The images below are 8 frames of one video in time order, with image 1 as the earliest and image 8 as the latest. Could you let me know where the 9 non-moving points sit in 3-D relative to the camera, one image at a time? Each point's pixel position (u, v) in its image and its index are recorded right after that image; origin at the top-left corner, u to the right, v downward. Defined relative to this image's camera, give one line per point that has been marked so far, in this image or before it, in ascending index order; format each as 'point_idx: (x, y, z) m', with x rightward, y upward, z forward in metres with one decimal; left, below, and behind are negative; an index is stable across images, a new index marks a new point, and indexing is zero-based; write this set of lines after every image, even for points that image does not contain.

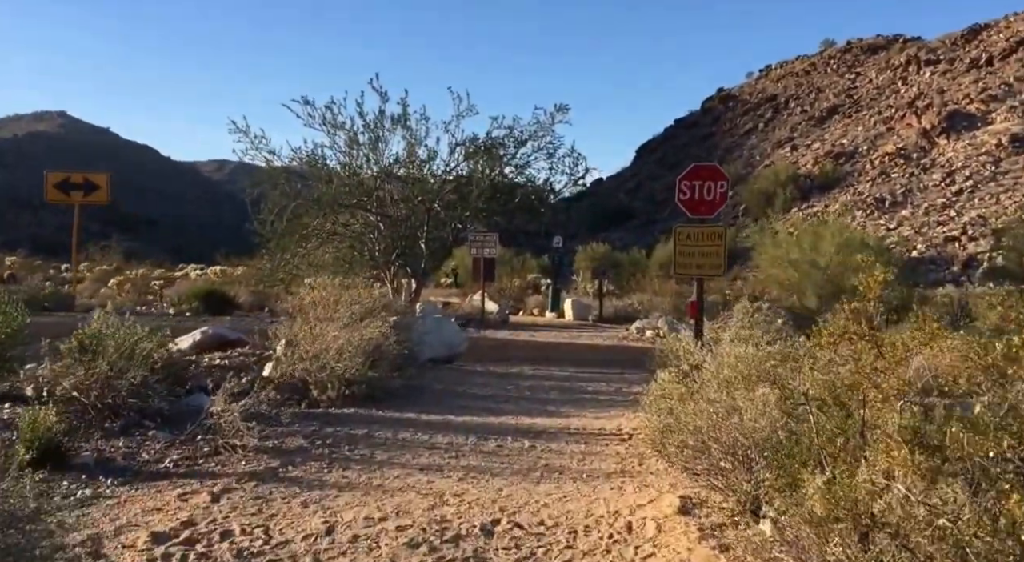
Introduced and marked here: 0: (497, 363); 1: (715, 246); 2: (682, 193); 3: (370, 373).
0: (-0.3, -1.2, +13.3) m
1: (+2.1, +0.4, +10.6) m
2: (+1.8, +0.9, +10.8) m
3: (-1.2, -0.8, +8.7) m
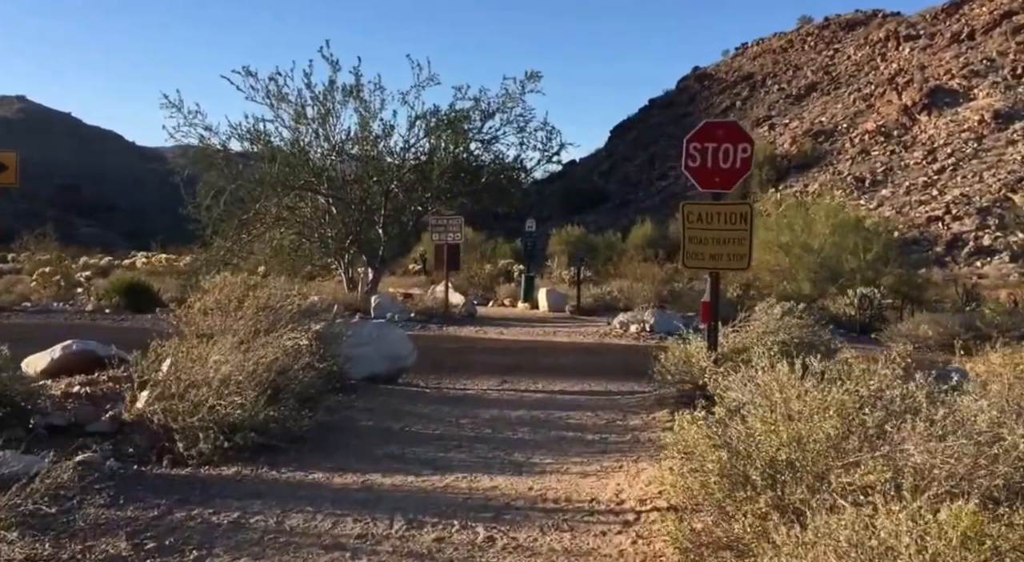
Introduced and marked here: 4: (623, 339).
0: (-0.7, -1.1, +10.9) m
1: (+1.8, +0.4, +8.2) m
2: (+1.4, +1.0, +8.3) m
3: (-1.5, -0.8, +6.2) m
4: (+2.1, -1.1, +19.2) m
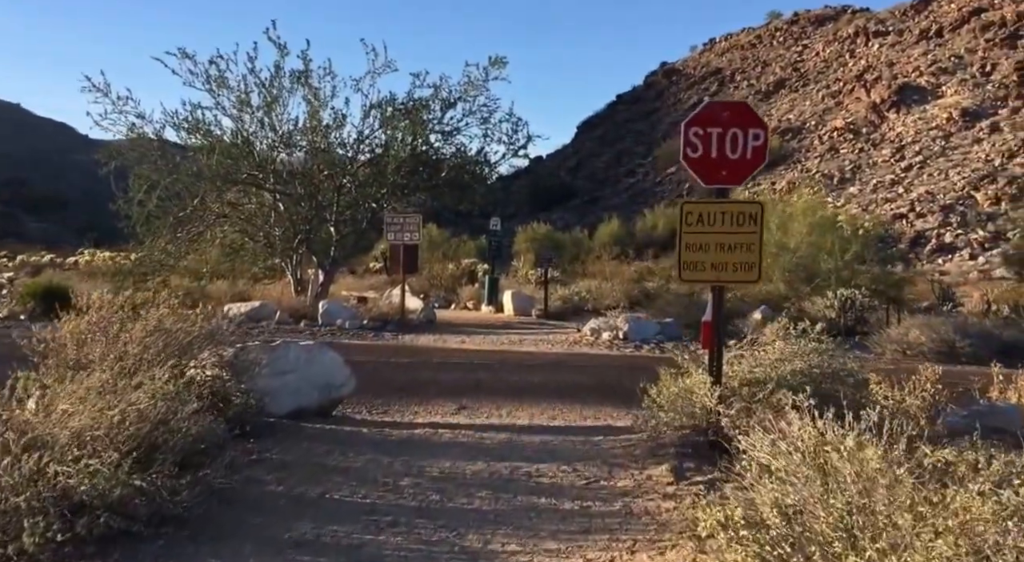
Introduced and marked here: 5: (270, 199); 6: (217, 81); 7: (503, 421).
0: (-1.1, -1.2, +9.2) m
1: (+1.5, +0.3, +6.6) m
2: (+1.2, +0.9, +6.7) m
3: (-1.7, -0.9, +4.6) m
4: (+1.4, -1.1, +17.6) m
5: (-4.9, +1.6, +20.4) m
6: (-5.6, +3.8, +19.0) m
7: (-0.1, -1.2, +8.8) m
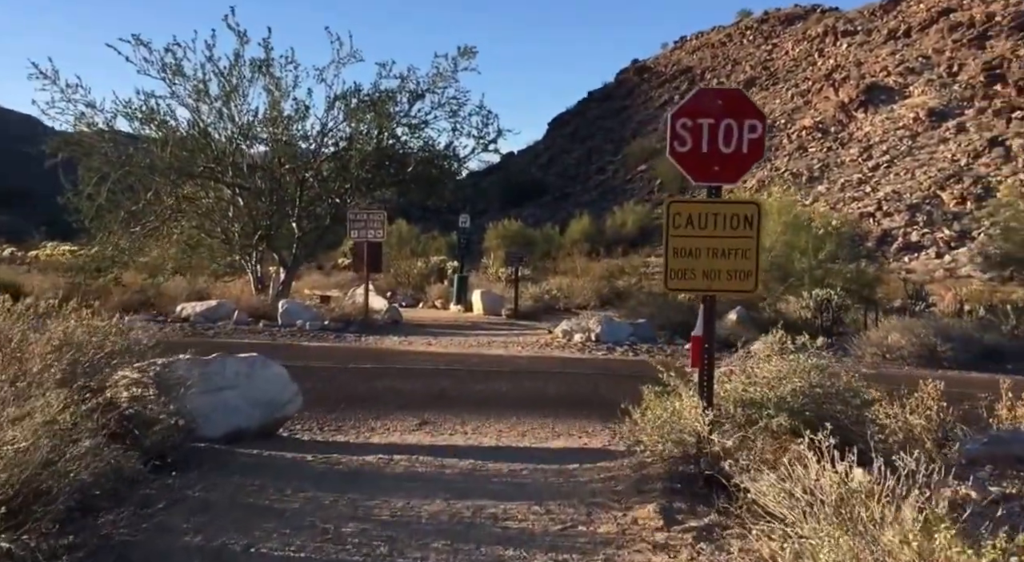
0: (-1.4, -1.2, +8.4) m
1: (+1.3, +0.3, +5.9) m
2: (+1.0, +0.8, +6.0) m
3: (-1.8, -1.0, +3.7) m
4: (+0.9, -1.2, +16.9) m
5: (-5.5, +1.7, +19.4) m
6: (-6.1, +3.8, +18.0) m
7: (-0.4, -1.3, +8.0) m
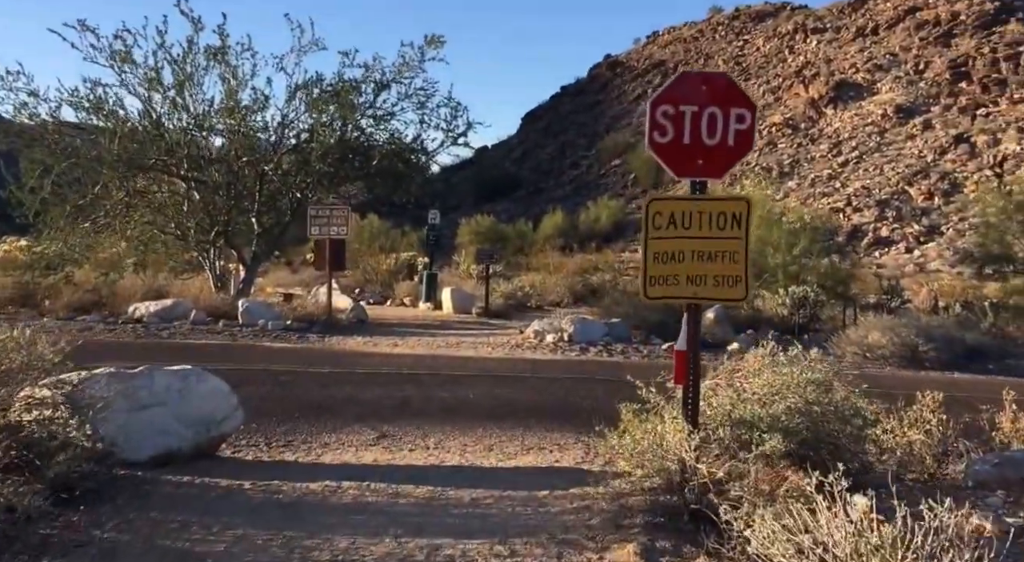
0: (-1.6, -1.2, +7.7) m
1: (+1.1, +0.2, +5.3) m
2: (+0.8, +0.8, +5.3) m
3: (-2.0, -1.0, +3.0) m
4: (+0.4, -1.1, +16.2) m
5: (-6.0, +1.7, +18.6) m
6: (-6.7, +3.8, +17.2) m
7: (-0.6, -1.3, +7.3) m
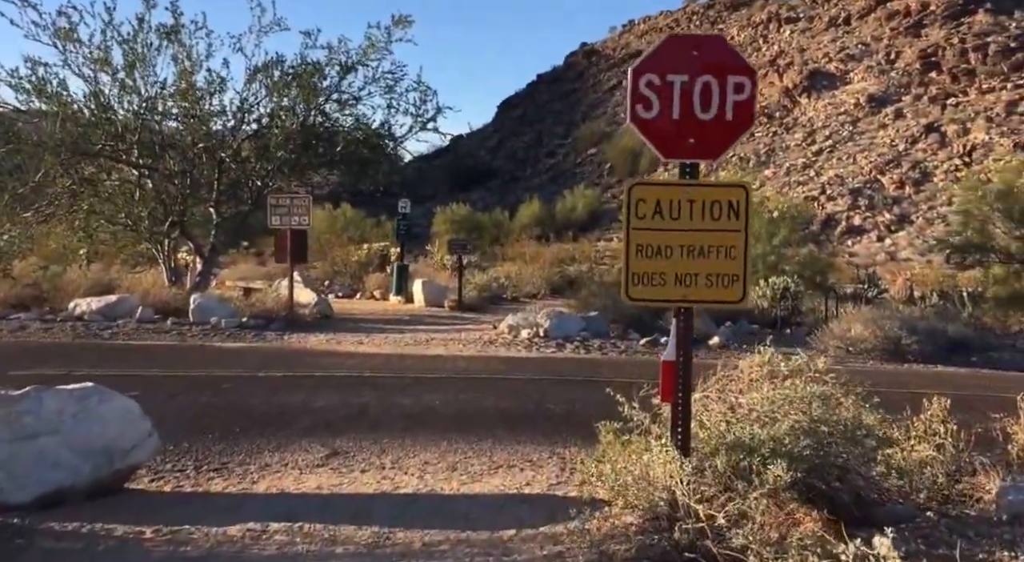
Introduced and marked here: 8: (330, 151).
0: (-1.9, -1.2, +6.8) m
1: (+0.9, +0.2, +4.4) m
2: (+0.6, +0.8, +4.5) m
3: (-2.1, -1.0, +2.1) m
4: (0.0, -1.0, +15.4) m
5: (-6.5, +1.8, +17.6) m
6: (-7.1, +3.9, +16.1) m
7: (-0.8, -1.3, +6.4) m
8: (-3.2, +2.3, +18.0) m
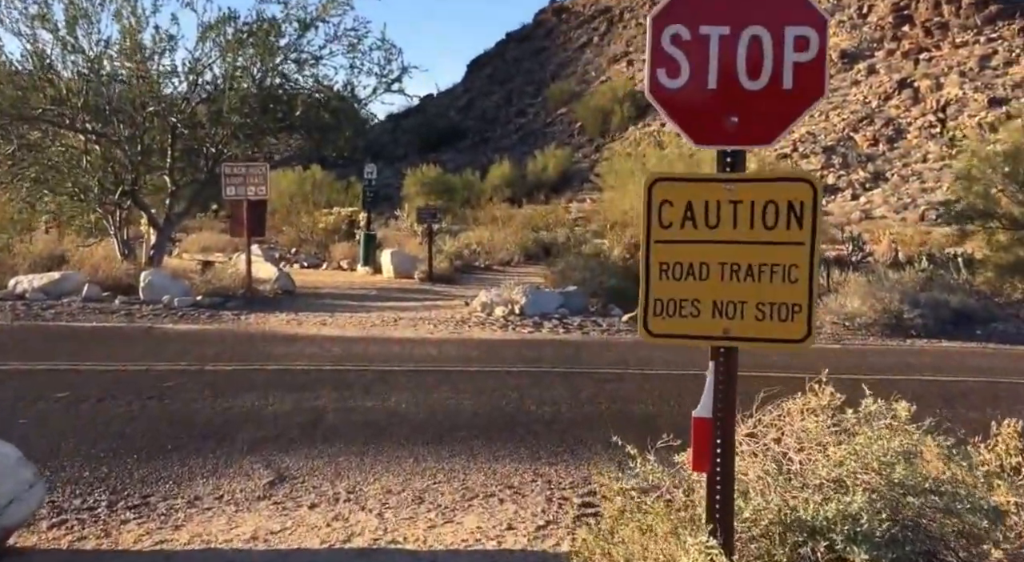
0: (-2.0, -1.2, +5.7) m
1: (+0.8, +0.2, +3.3) m
2: (+0.5, +0.7, +3.3) m
3: (-2.1, -1.2, +1.0) m
4: (-0.4, -0.7, +14.3) m
5: (-7.0, +2.2, +16.2) m
6: (-7.5, +4.2, +14.6) m
7: (-1.0, -1.3, +5.4) m
8: (-3.7, +2.7, +16.7) m
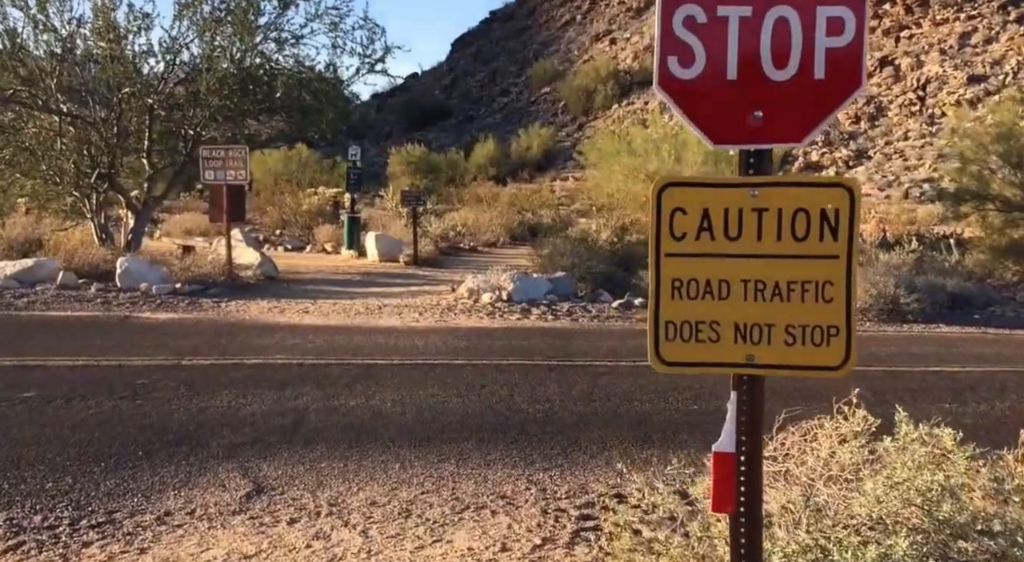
0: (-2.0, -1.2, +5.3) m
1: (+0.8, +0.1, +2.9) m
2: (+0.5, +0.7, +2.9) m
3: (-2.1, -1.3, +0.6) m
4: (-0.5, -0.5, +13.9) m
5: (-7.2, +2.4, +15.7) m
6: (-7.7, +4.4, +14.1) m
7: (-1.0, -1.3, +5.0) m
8: (-3.9, +3.0, +16.2) m
